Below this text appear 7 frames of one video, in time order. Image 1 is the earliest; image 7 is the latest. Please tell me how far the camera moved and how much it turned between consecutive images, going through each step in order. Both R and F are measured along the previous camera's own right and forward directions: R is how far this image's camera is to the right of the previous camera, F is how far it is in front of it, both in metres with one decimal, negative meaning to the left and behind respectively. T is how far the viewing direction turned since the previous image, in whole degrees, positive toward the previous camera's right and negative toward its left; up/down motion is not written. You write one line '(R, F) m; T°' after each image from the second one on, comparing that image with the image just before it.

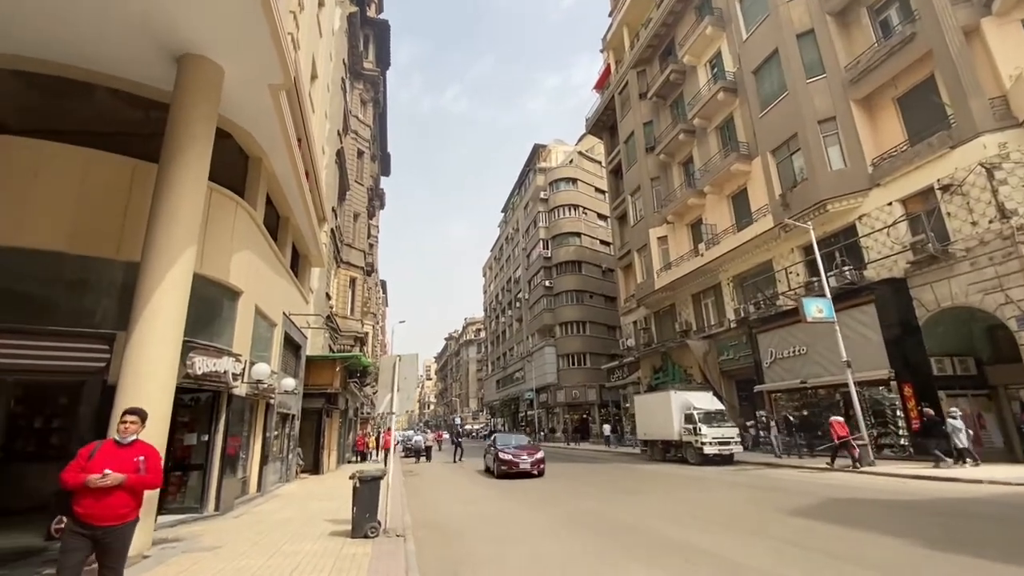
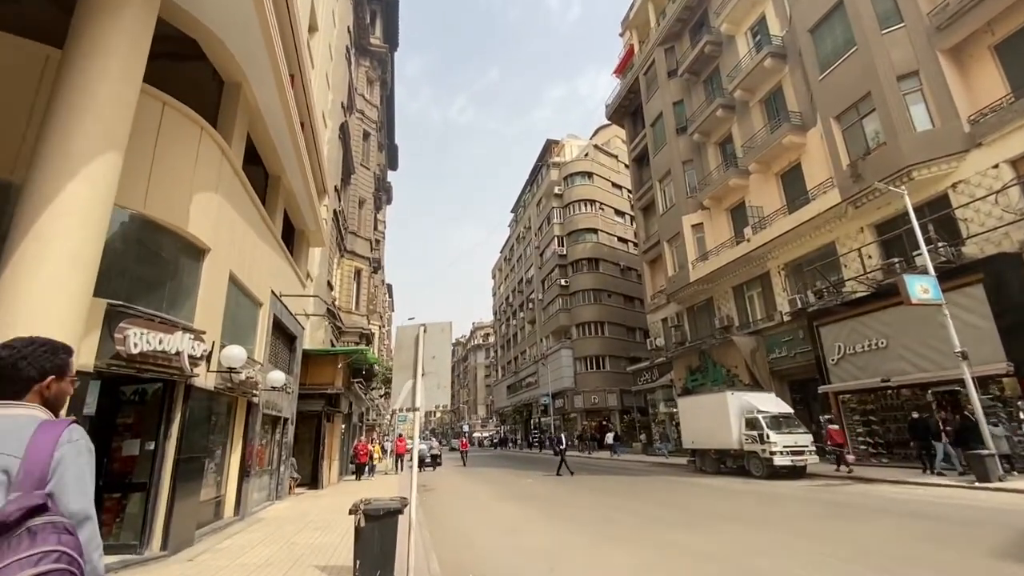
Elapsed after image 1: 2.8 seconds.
(-0.8, +2.7) m; -1°
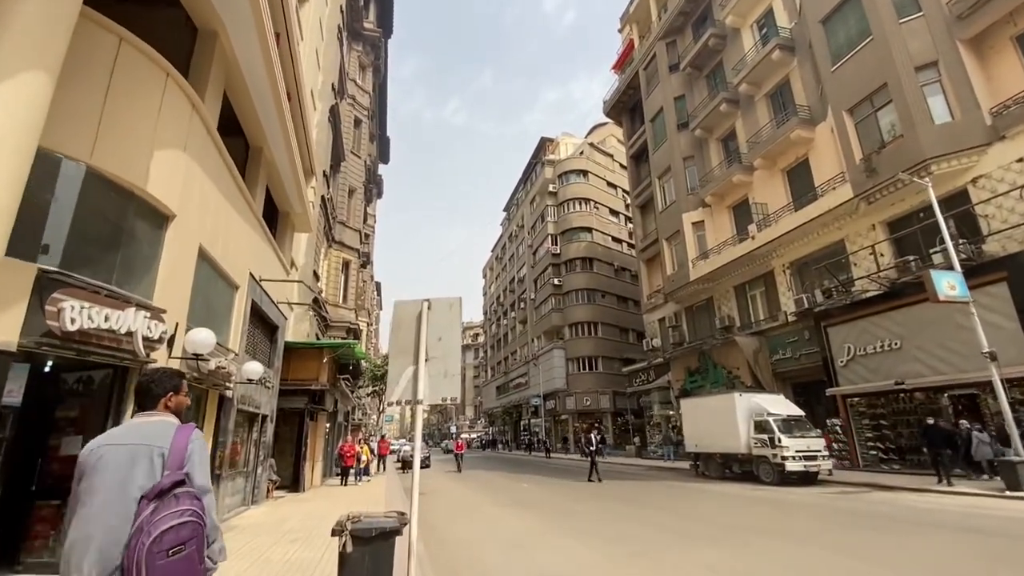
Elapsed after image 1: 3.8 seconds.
(-0.3, +1.0) m; +1°
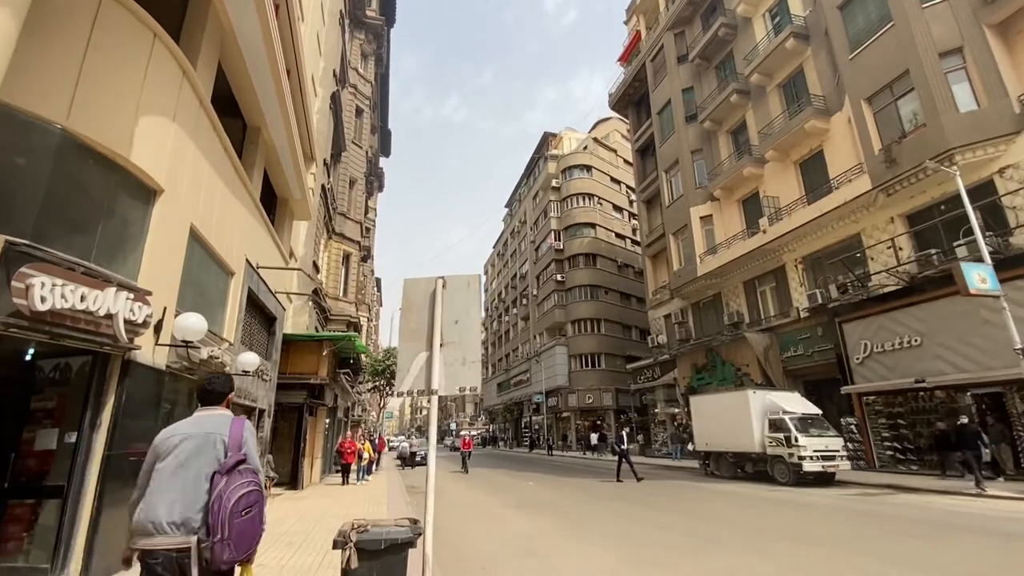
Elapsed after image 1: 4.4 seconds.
(-0.2, +0.5) m; 0°
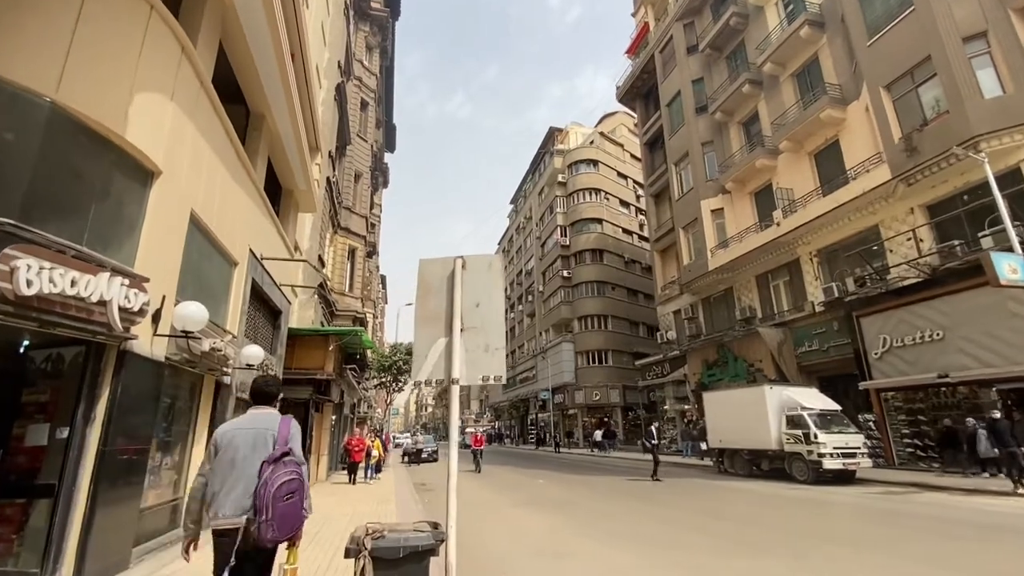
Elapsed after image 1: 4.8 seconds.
(-0.2, +0.4) m; -1°
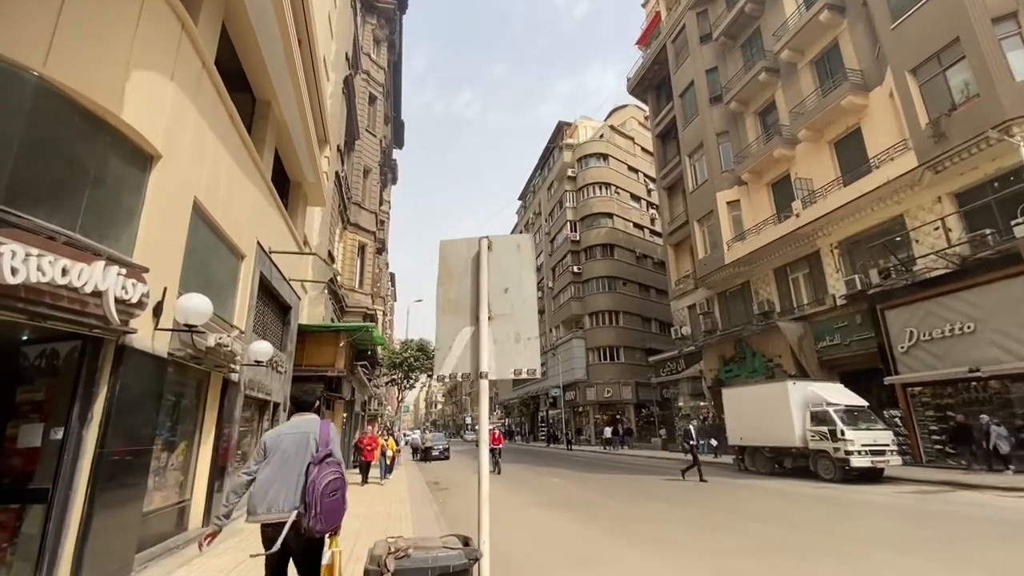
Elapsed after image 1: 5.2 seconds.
(-0.2, +0.4) m; -1°
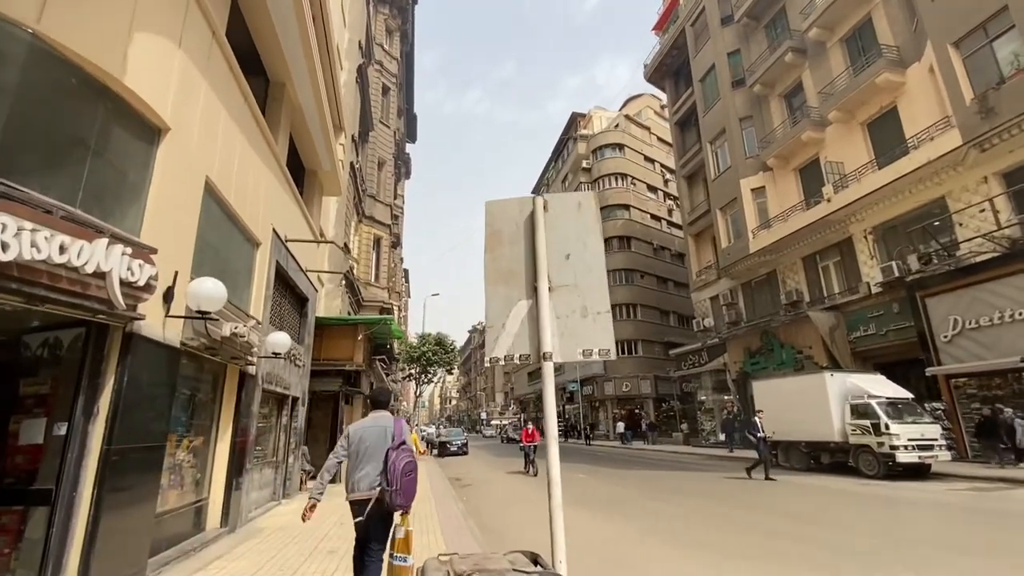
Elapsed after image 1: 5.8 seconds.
(-0.3, +0.5) m; -1°
